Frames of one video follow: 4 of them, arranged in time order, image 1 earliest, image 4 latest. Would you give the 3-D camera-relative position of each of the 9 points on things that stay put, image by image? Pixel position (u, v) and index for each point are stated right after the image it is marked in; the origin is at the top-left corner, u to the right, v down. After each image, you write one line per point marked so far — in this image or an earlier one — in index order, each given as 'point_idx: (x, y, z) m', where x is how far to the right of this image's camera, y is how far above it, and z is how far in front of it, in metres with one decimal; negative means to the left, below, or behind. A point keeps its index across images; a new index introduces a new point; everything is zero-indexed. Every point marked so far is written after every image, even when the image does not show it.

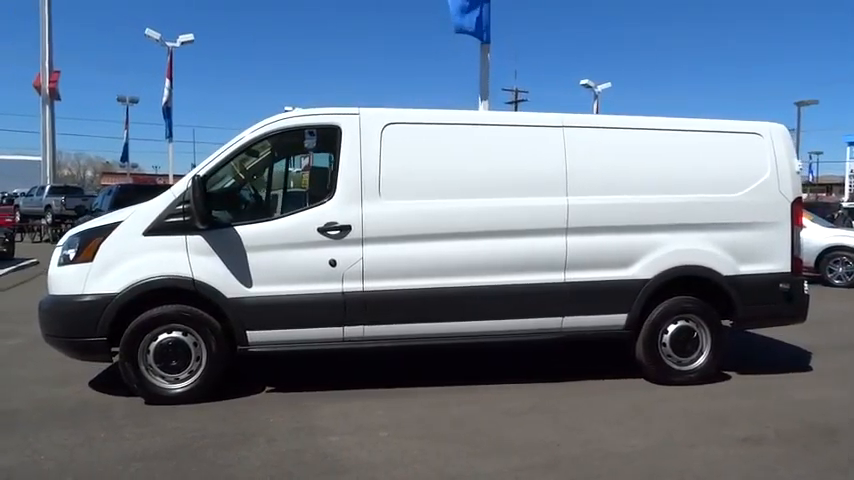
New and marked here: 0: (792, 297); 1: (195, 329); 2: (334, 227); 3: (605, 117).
0: (+3.1, -0.5, +6.8) m
1: (-1.7, -0.7, +6.0) m
2: (-0.7, +0.1, +6.1) m
3: (+1.5, +1.0, +6.6) m
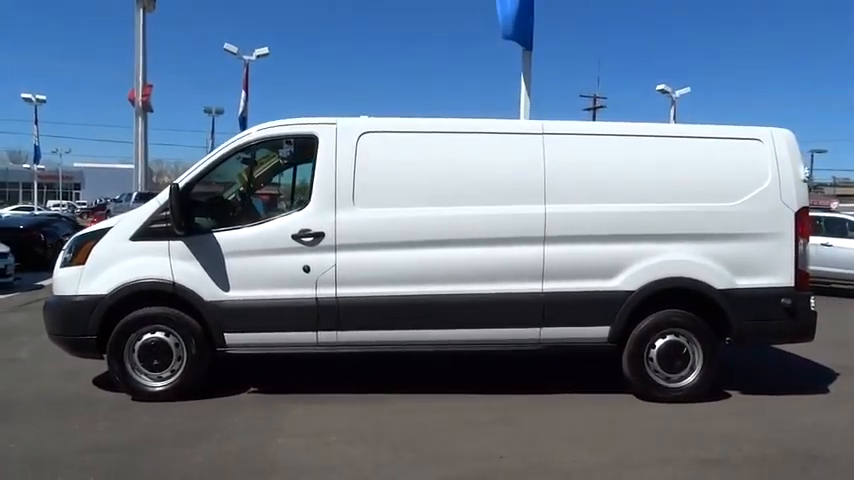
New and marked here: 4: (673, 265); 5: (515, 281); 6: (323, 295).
0: (+3.0, -0.6, +6.4) m
1: (-2.0, -0.7, +6.3) m
2: (-0.9, 0.0, +6.2) m
3: (+1.3, +0.9, +6.5) m
4: (+1.9, -0.2, +6.3) m
5: (+0.7, -0.3, +6.4) m
6: (-0.8, -0.4, +6.3) m
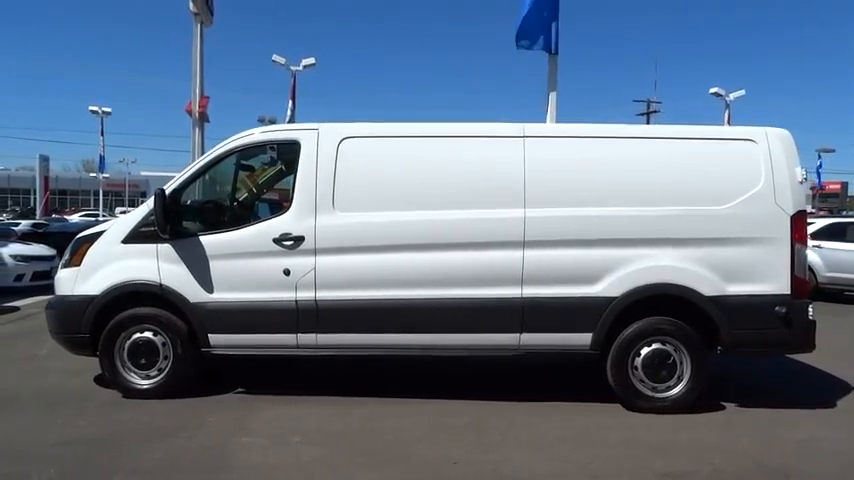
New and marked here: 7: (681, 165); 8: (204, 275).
0: (+2.8, -0.6, +6.1) m
1: (-2.1, -0.7, +6.4) m
2: (-1.1, 0.0, +6.3) m
3: (+1.2, +0.9, +6.3) m
4: (+1.8, -0.2, +6.1) m
5: (+0.5, -0.4, +6.3) m
6: (-1.0, -0.5, +6.3) m
7: (+2.0, +0.6, +6.2) m
8: (-1.8, -0.3, +6.4) m
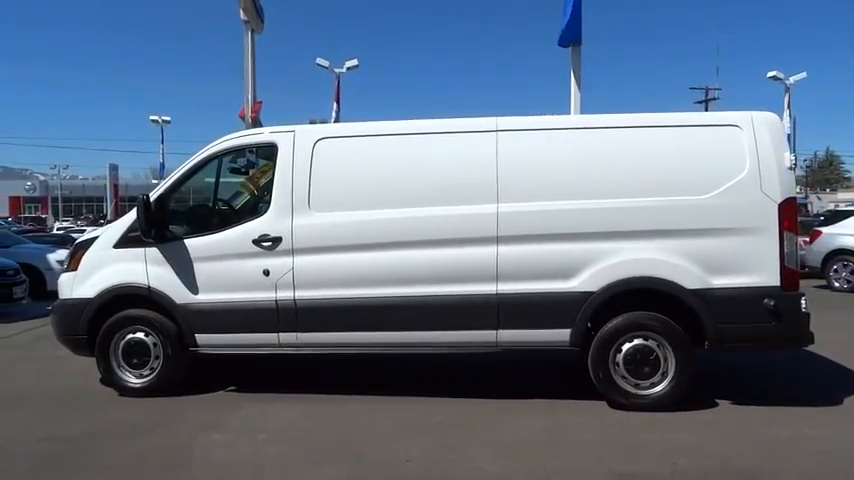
0: (+2.6, -0.5, +5.8) m
1: (-2.3, -0.8, +6.6) m
2: (-1.3, 0.0, +6.4) m
3: (+0.9, +0.9, +6.2) m
4: (+1.6, -0.2, +5.9) m
5: (+0.3, -0.3, +6.2) m
6: (-1.1, -0.5, +6.4) m
7: (+1.7, +0.6, +6.0) m
8: (-1.9, -0.3, +6.5) m
